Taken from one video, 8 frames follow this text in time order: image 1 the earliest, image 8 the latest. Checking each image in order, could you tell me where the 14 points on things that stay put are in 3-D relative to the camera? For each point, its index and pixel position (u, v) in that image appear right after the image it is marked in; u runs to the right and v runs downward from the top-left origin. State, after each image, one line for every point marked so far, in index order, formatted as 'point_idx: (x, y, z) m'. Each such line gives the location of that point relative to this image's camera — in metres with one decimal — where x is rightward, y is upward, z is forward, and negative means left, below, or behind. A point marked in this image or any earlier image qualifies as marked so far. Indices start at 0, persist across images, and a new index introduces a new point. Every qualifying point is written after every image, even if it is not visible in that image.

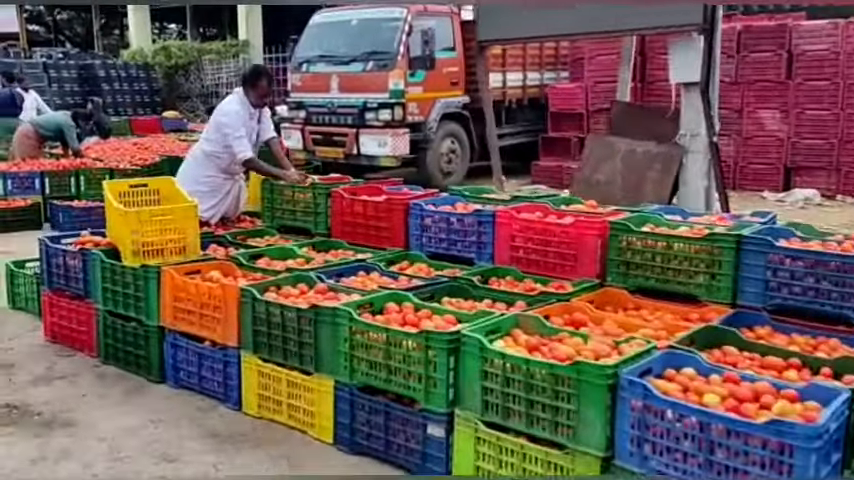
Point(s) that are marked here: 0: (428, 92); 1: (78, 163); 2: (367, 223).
0: (0.0, +2.8, +12.6) m
1: (-5.9, +1.3, +11.2) m
2: (-0.5, +0.1, +5.4) m
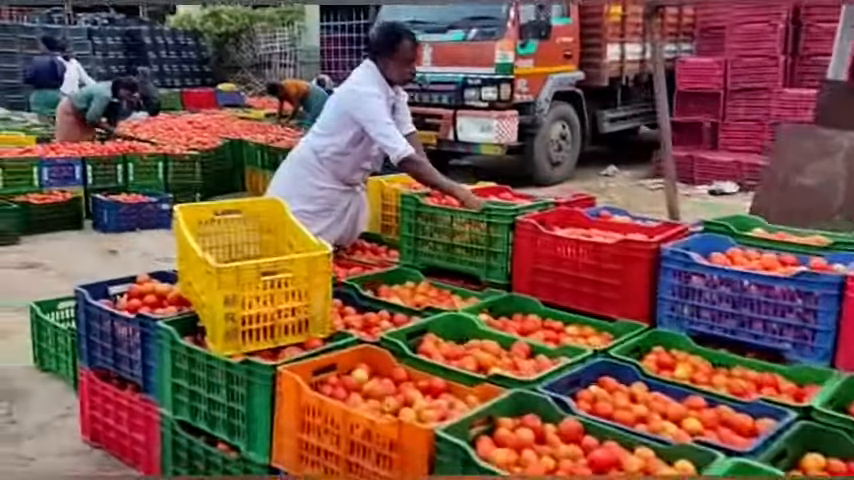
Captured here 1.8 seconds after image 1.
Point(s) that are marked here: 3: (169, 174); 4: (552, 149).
0: (+1.8, +2.7, +10.5) m
1: (-4.2, +1.3, +9.5) m
2: (+0.8, -0.2, +3.4) m
3: (-3.7, +1.0, +9.6) m
4: (+2.1, +1.5, +11.1) m
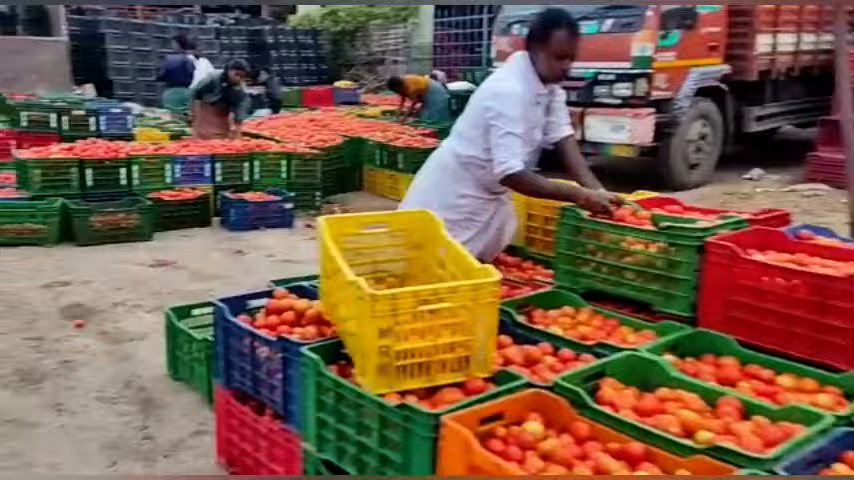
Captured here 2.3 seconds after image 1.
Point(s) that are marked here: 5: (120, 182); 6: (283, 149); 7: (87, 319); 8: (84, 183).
0: (+3.7, +2.6, +9.6) m
1: (-2.5, +1.4, +9.6) m
2: (+1.5, -0.3, +2.8) m
3: (-1.9, +1.0, +9.6) m
4: (+4.0, +1.4, +10.2) m
5: (-3.8, +0.7, +8.4) m
6: (-2.0, +1.3, +9.5) m
7: (-2.7, -0.6, +5.2) m
8: (-4.2, +0.7, +8.1) m
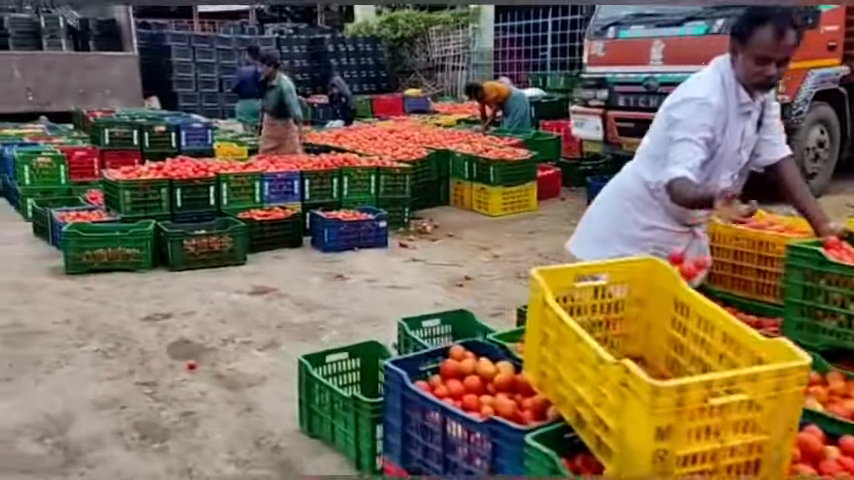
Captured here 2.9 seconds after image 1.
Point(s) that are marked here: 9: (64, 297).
0: (+4.9, +2.4, +8.8) m
1: (-1.2, +1.1, +9.2) m
2: (+2.3, -0.5, +2.1) m
3: (-0.6, +0.7, +9.2) m
4: (+5.4, +1.1, +9.4) m
5: (-2.6, +0.5, +8.1) m
6: (-0.8, +1.0, +9.1) m
7: (-1.7, -0.9, +4.9) m
8: (-3.0, +0.4, +7.9) m
9: (-3.3, -0.5, +6.1) m
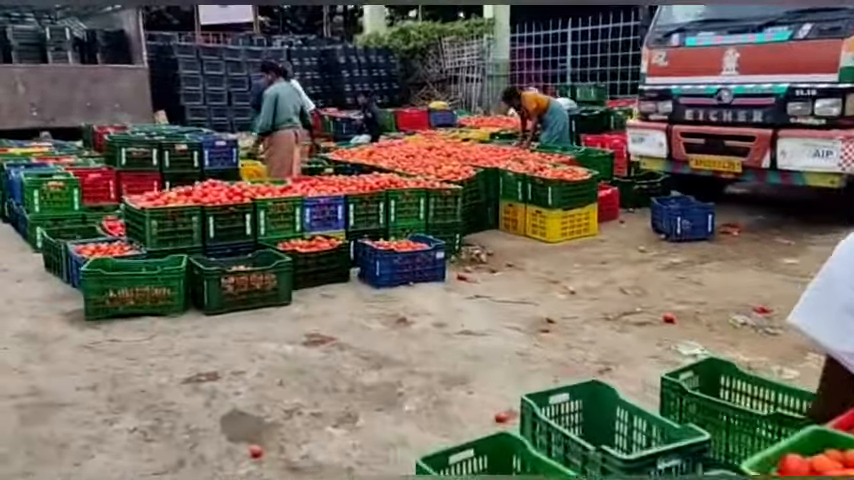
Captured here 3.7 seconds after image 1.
0: (+5.6, +2.0, +8.0) m
1: (-0.5, +0.7, +8.2) m
2: (+3.0, -0.7, +1.2) m
3: (0.0, +0.3, +8.3) m
4: (+6.0, +0.8, +8.5) m
5: (-1.9, +0.1, +7.1) m
6: (-0.1, +0.6, +8.1) m
7: (-1.0, -1.2, +3.9) m
8: (-2.3, +0.1, +6.9) m
9: (-2.6, -0.9, +5.2) m
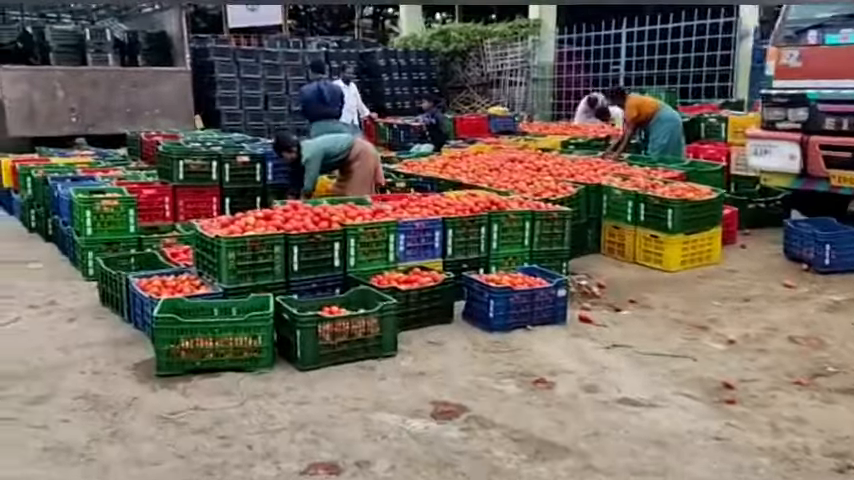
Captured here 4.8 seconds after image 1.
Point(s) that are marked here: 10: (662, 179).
0: (+6.7, +1.7, +6.7) m
1: (+0.6, +0.4, +7.1) m
2: (+4.0, -1.1, -0.1) m
3: (+1.2, 0.0, +7.1) m
4: (+7.2, +0.4, +7.2) m
5: (-0.8, -0.2, +6.1) m
6: (+1.0, +0.3, +7.0) m
7: (0.0, -1.5, +2.8) m
8: (-1.2, -0.2, +5.9) m
9: (-1.6, -1.1, +4.1) m
10: (+3.1, +0.8, +8.5) m
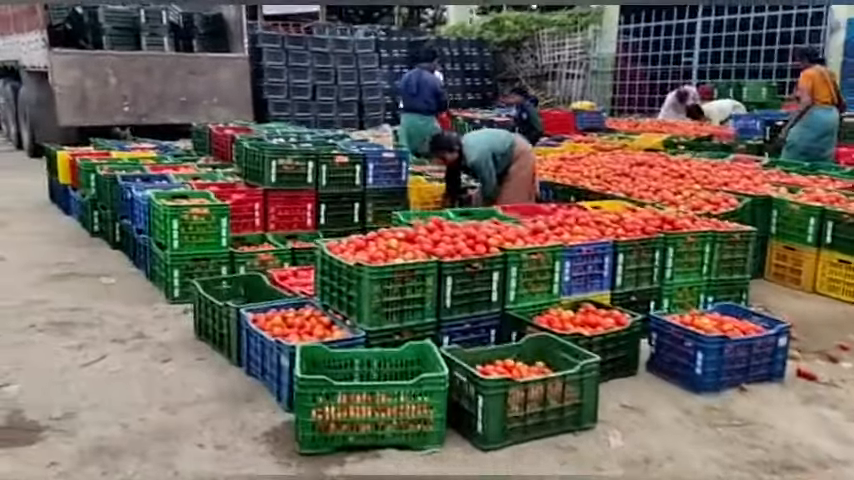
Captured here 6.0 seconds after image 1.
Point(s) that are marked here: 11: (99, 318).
0: (+8.1, +1.3, +5.2) m
1: (+2.0, +0.2, +5.9) m
2: (+5.0, -1.4, -1.4) m
3: (+2.5, -0.2, +5.8) m
4: (+8.5, +0.1, +5.6) m
5: (+0.5, -0.4, +4.9) m
6: (+2.4, +0.1, +5.7) m
7: (+1.2, -1.7, +1.6) m
8: (+0.1, -0.4, +4.7) m
9: (-0.4, -1.4, +2.9) m
10: (+4.5, +0.5, +7.1) m
11: (-2.9, -0.7, +5.8) m
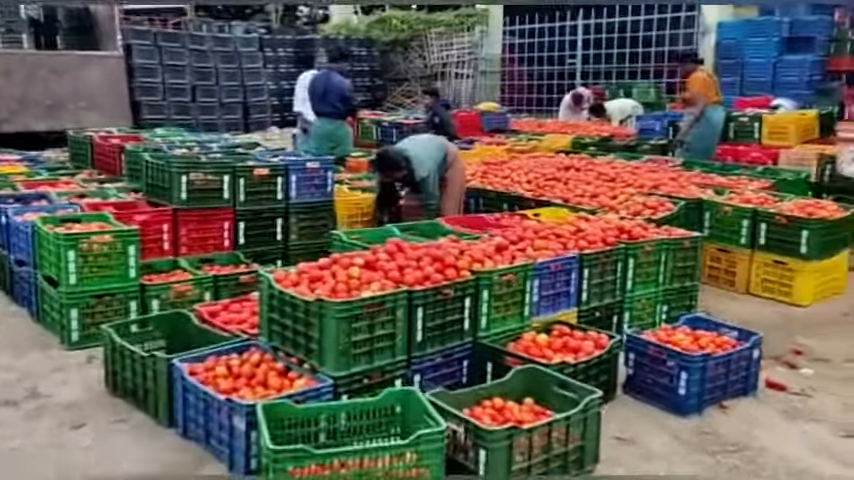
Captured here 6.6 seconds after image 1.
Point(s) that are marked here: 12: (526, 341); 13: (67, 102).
0: (+7.7, +1.5, +6.0) m
1: (+1.6, +0.1, +5.6) m
2: (+5.8, -1.4, -1.0) m
3: (+2.1, -0.3, +5.7) m
4: (+8.0, +0.3, +6.5) m
5: (+0.2, -0.6, +4.4) m
6: (+2.0, 0.0, +5.6) m
7: (+1.6, -1.8, +1.3) m
8: (-0.1, -0.6, +4.1) m
9: (-0.2, -1.5, +2.4) m
10: (+3.8, +0.5, +7.3) m
11: (-3.2, -1.0, +4.8) m
12: (+0.7, -0.7, +4.5) m
13: (-7.1, +2.8, +13.4) m
